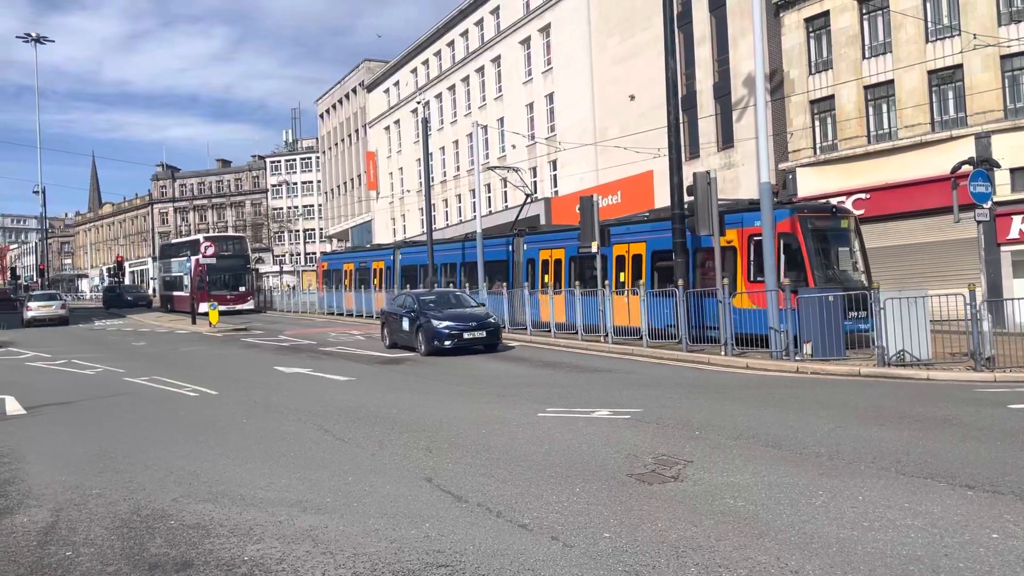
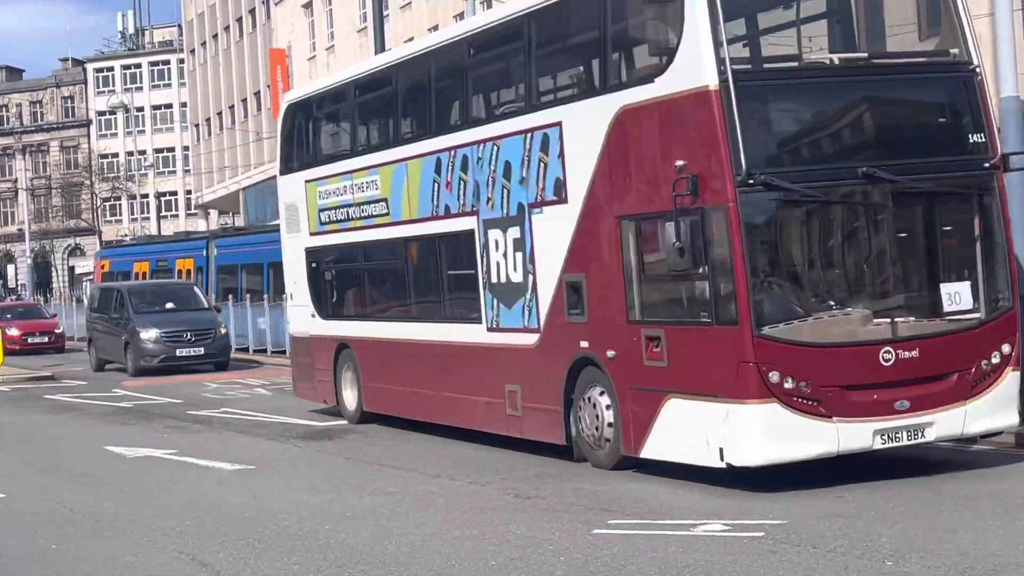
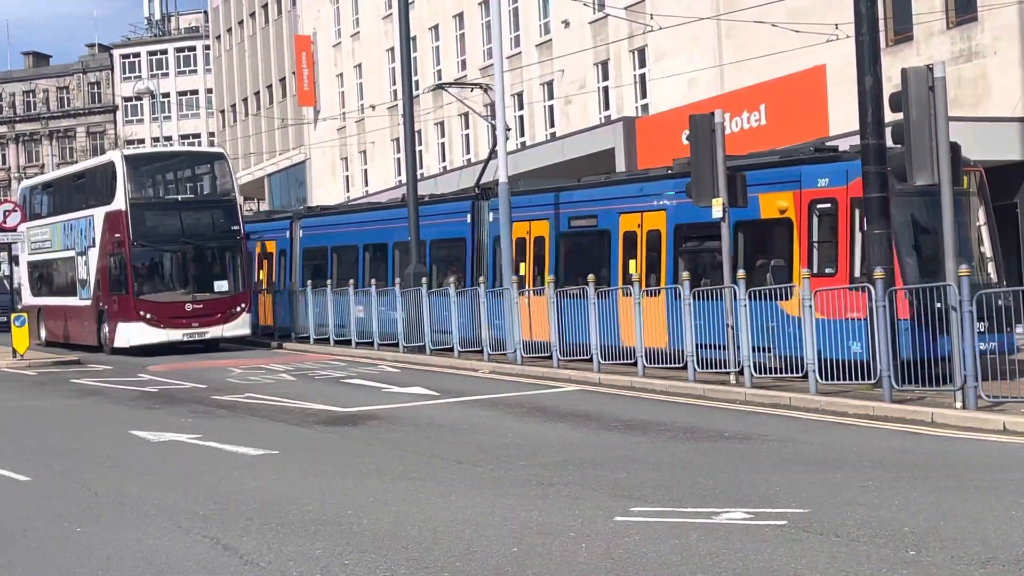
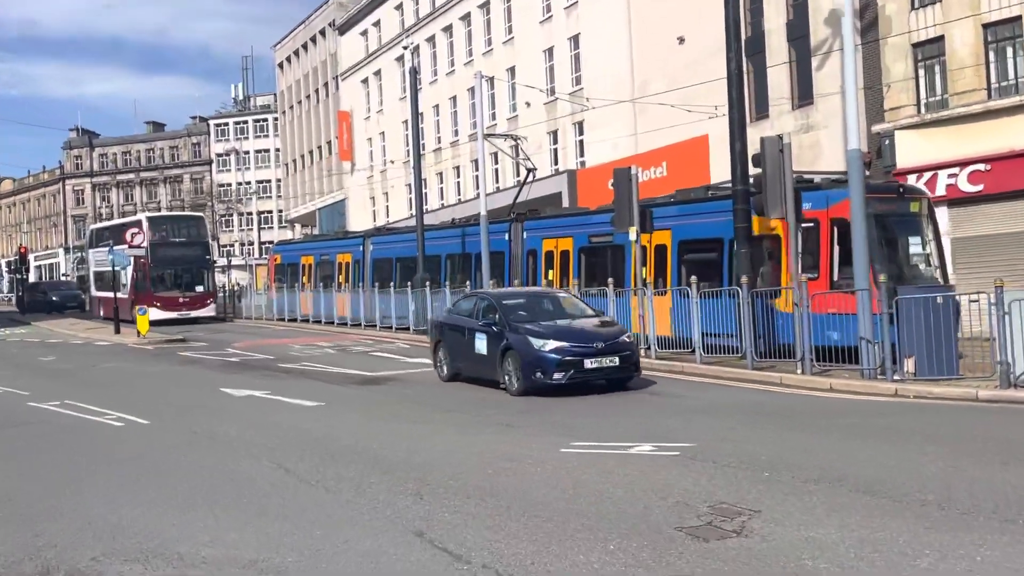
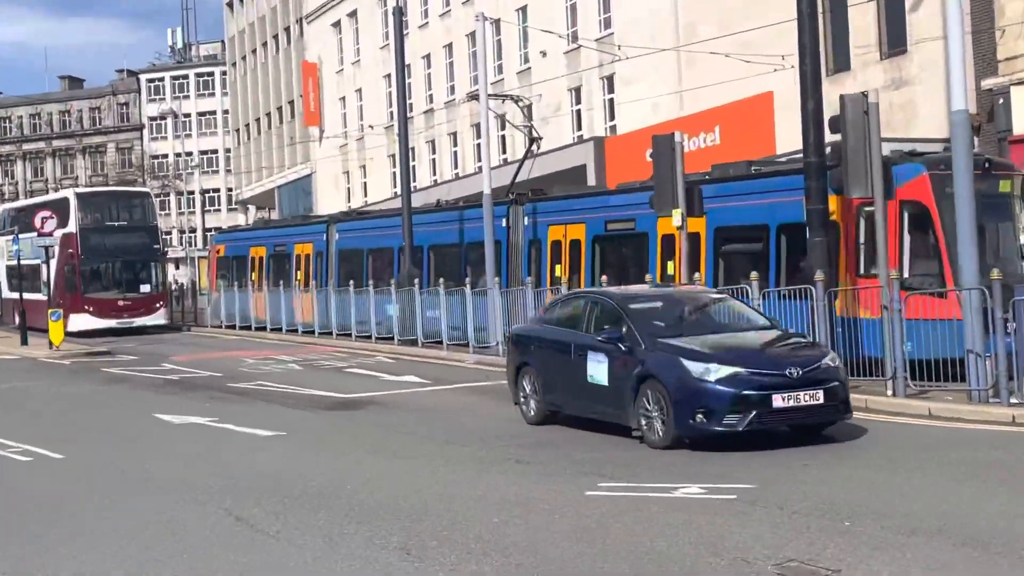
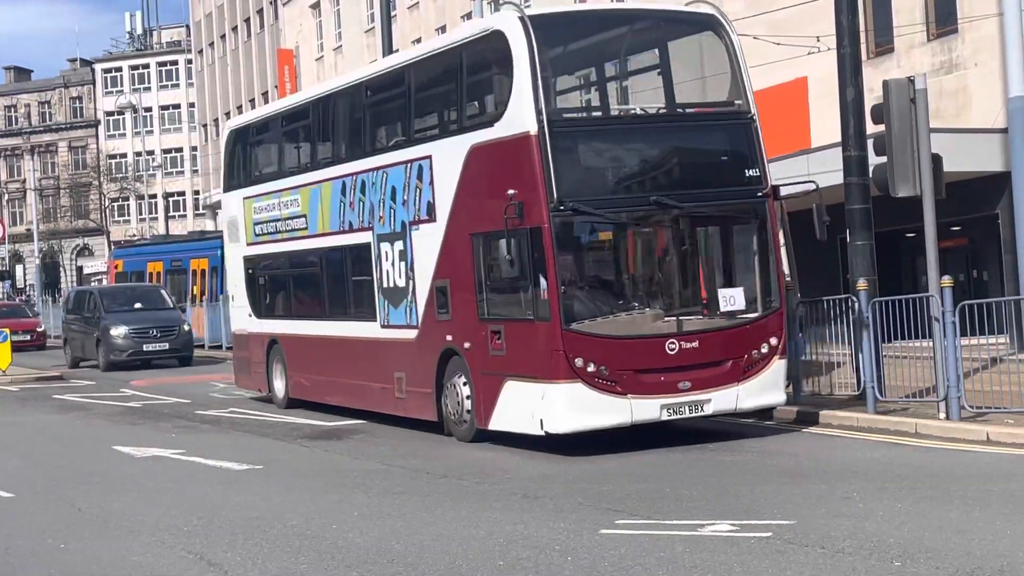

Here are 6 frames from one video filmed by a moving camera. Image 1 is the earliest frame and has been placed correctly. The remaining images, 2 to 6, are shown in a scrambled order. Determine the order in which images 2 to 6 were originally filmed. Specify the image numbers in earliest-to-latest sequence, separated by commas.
4, 5, 3, 6, 2
